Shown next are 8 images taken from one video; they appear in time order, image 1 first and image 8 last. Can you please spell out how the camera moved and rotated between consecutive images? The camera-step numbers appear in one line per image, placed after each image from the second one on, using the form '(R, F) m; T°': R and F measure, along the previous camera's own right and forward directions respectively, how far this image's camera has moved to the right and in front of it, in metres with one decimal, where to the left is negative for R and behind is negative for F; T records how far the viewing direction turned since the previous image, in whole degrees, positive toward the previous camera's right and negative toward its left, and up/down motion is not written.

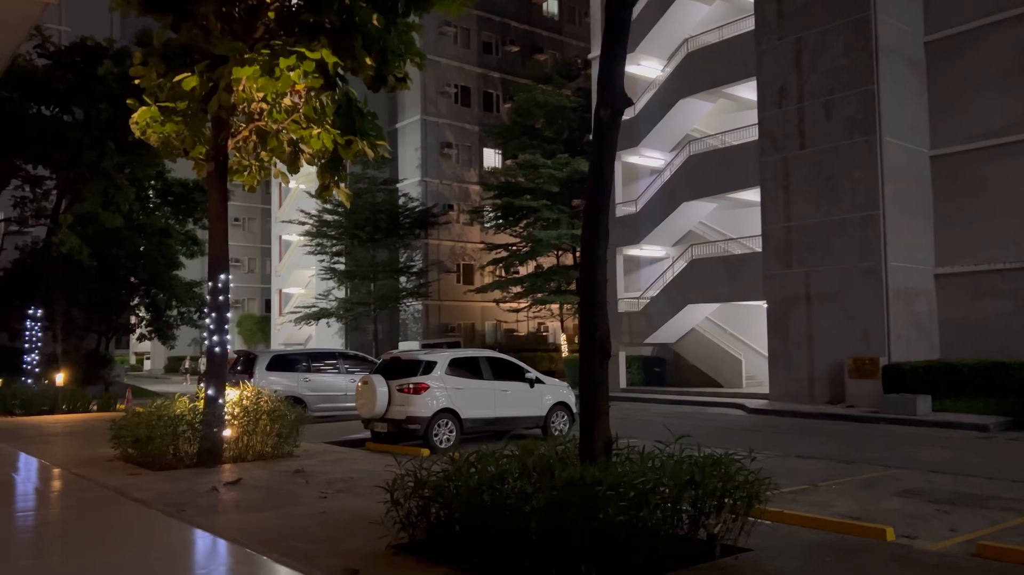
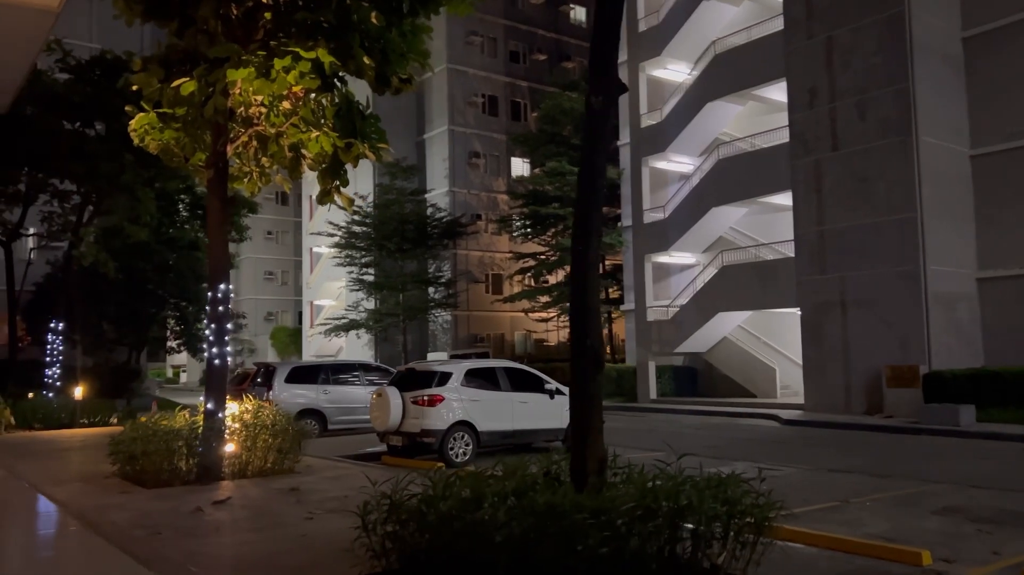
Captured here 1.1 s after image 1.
(+0.3, +0.4) m; -2°
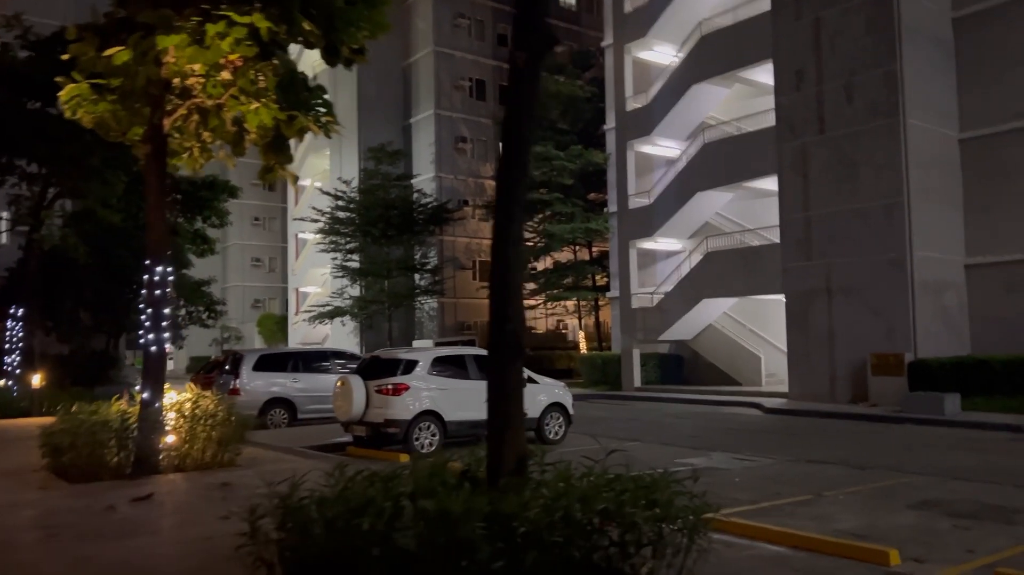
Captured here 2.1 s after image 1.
(+0.5, +0.5) m; 0°
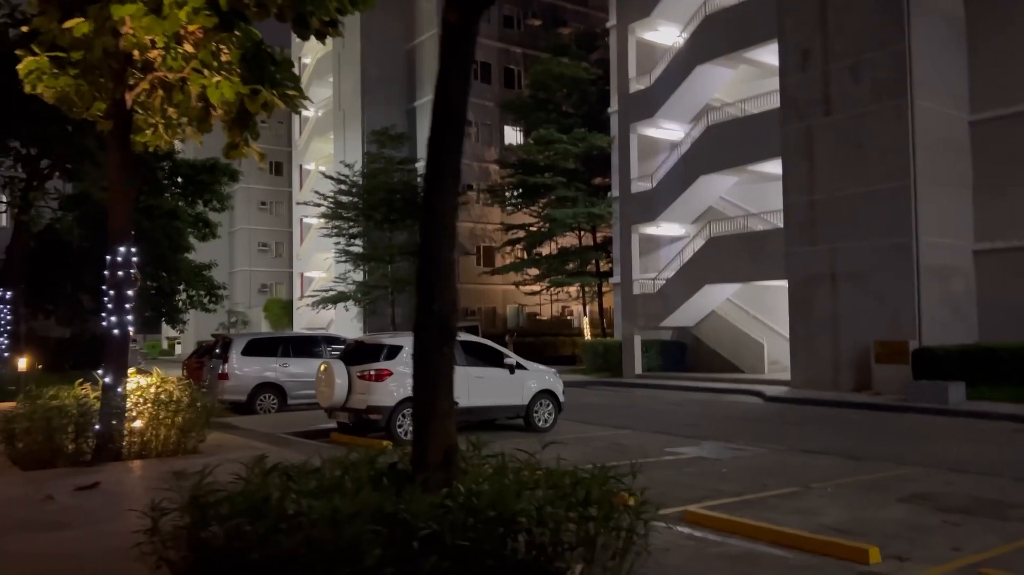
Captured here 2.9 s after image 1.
(+0.4, +0.4) m; -1°
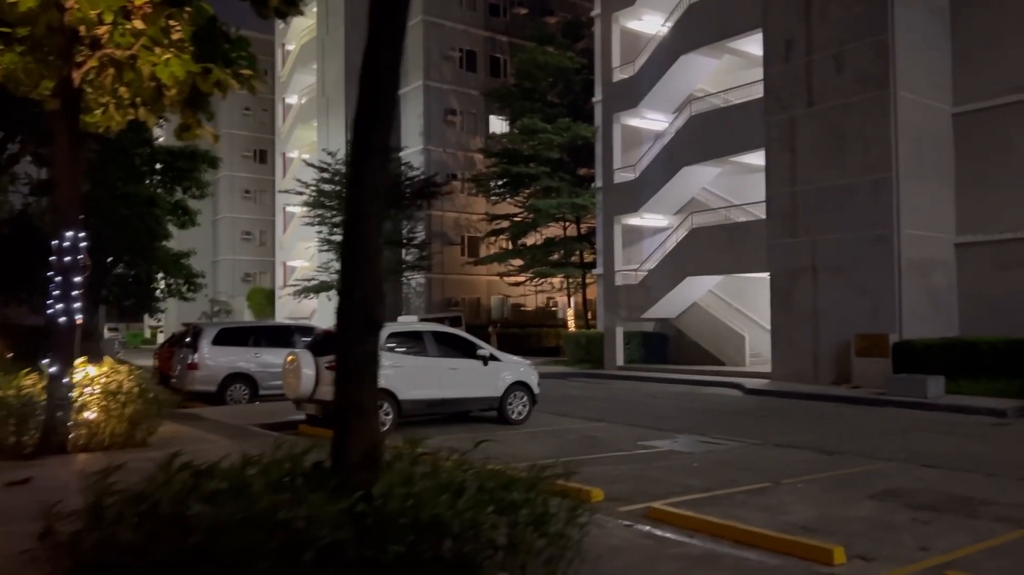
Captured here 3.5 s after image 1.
(+0.3, +0.3) m; +1°
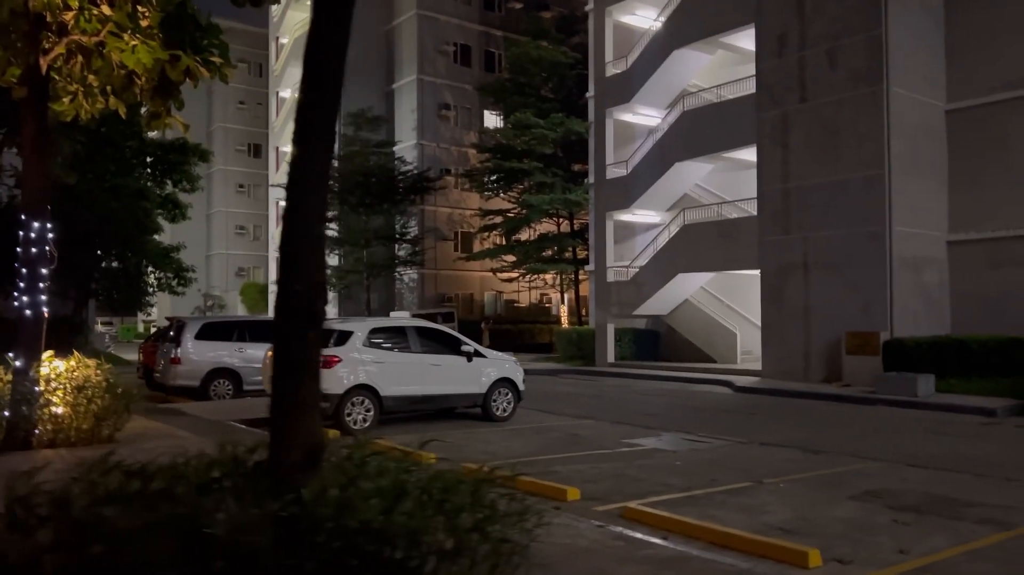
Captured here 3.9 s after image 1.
(+0.2, +0.2) m; 0°
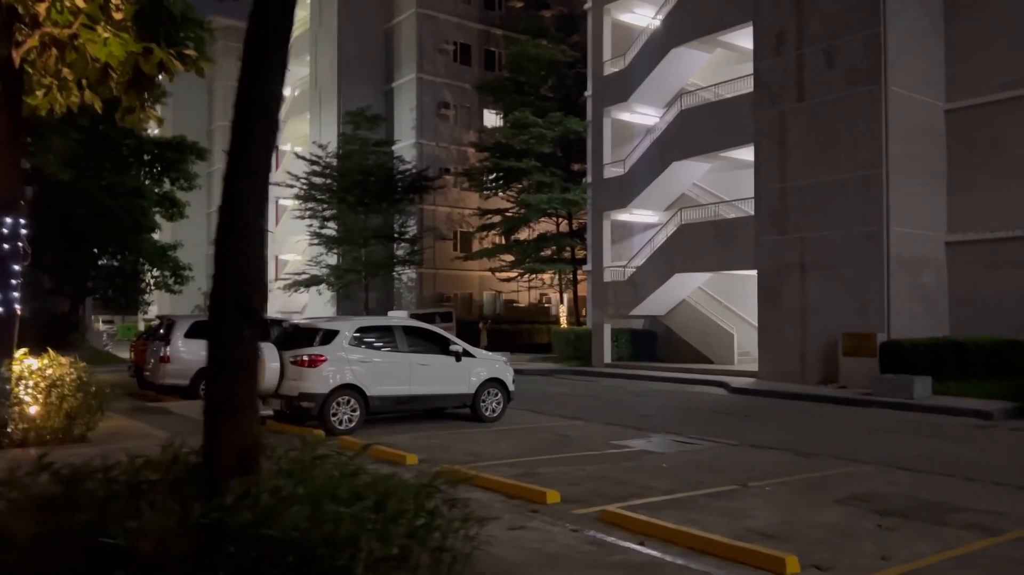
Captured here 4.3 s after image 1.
(+0.2, +0.2) m; 0°
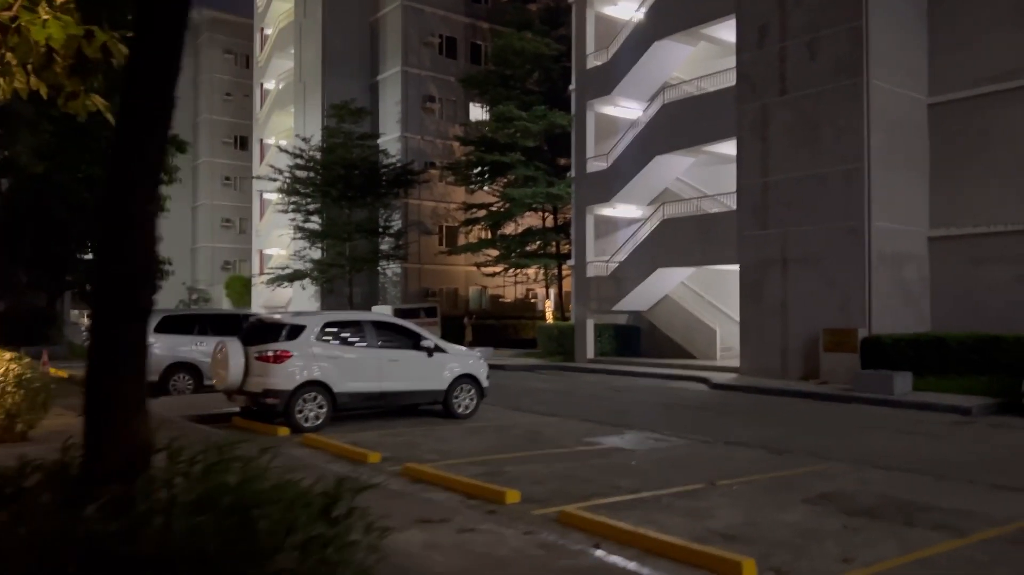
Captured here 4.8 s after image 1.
(+0.3, +0.2) m; +1°
